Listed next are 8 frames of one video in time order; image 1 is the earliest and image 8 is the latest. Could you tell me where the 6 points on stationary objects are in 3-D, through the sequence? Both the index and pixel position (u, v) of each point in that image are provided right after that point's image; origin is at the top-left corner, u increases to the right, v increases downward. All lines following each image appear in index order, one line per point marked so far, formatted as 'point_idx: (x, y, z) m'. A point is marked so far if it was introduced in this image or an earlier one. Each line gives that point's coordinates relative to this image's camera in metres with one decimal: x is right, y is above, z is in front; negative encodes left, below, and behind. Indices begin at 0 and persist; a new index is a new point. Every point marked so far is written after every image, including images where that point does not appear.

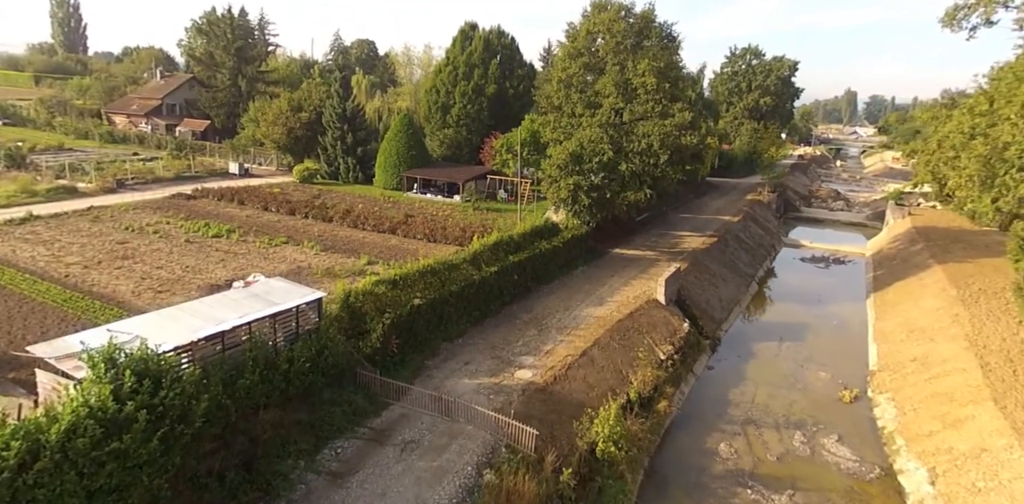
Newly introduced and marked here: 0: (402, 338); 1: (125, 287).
0: (-2.9, -2.2, +16.1) m
1: (-10.8, -1.1, +17.3) m
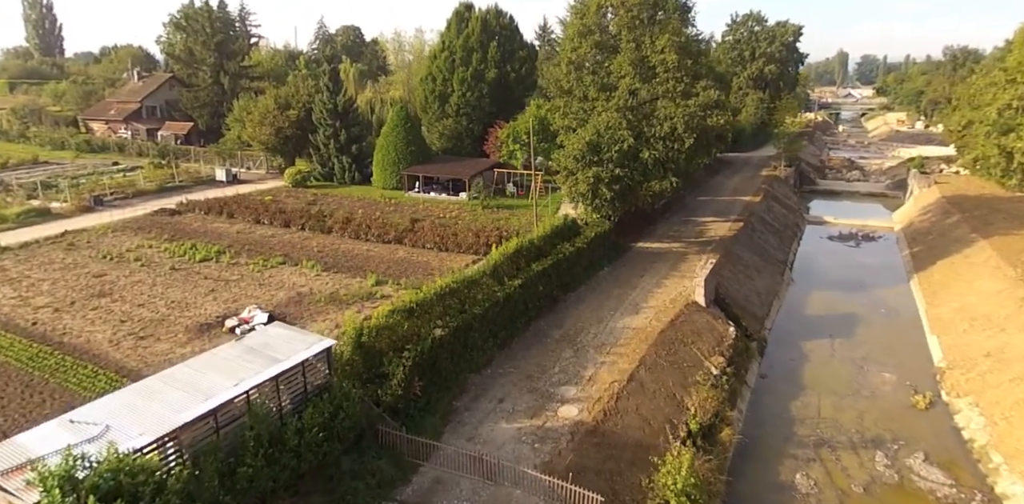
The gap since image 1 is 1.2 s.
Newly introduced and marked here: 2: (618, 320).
0: (-2.0, -2.8, +14.0) m
1: (-9.9, -2.1, +15.1) m
2: (+3.3, -2.1, +19.2) m
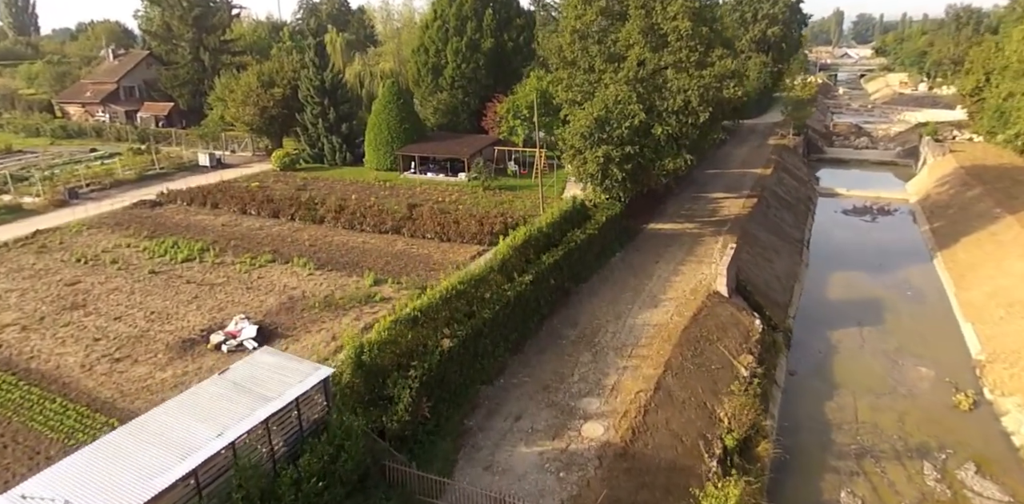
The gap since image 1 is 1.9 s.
0: (-1.6, -2.9, +12.6) m
1: (-9.6, -2.3, +13.6) m
2: (+3.6, -1.8, +17.8) m
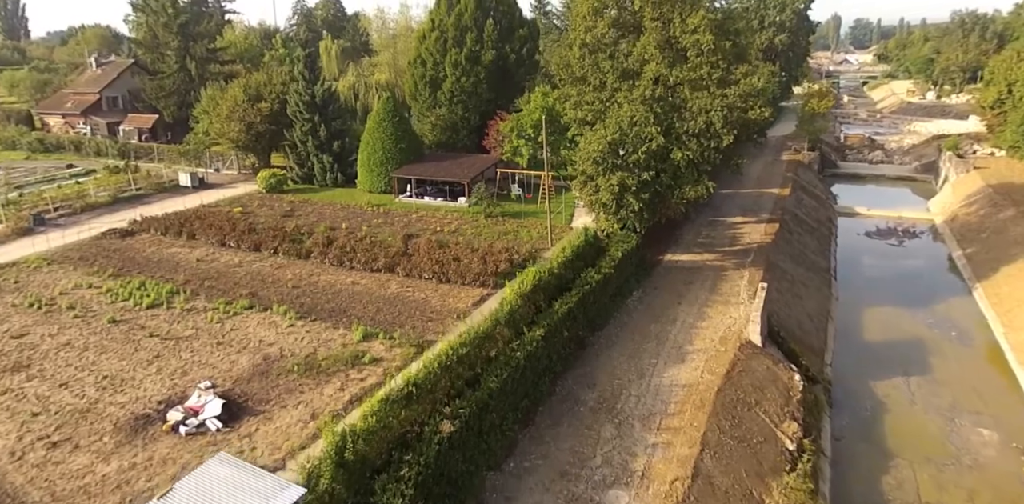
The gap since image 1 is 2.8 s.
0: (-1.4, -4.1, +10.5) m
1: (-9.4, -3.5, +11.4) m
2: (+3.8, -3.1, +15.7) m
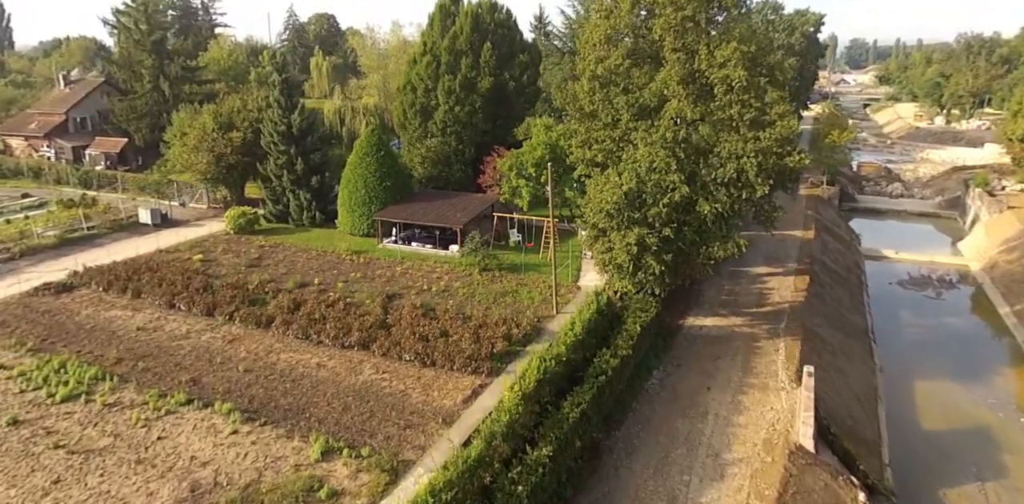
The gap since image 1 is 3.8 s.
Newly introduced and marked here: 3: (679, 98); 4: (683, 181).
0: (-1.3, -5.8, +7.3) m
1: (-9.4, -5.2, +8.2) m
2: (+3.7, -5.0, +12.6) m
3: (+5.1, +4.7, +19.0) m
4: (+5.0, +2.0, +18.3) m
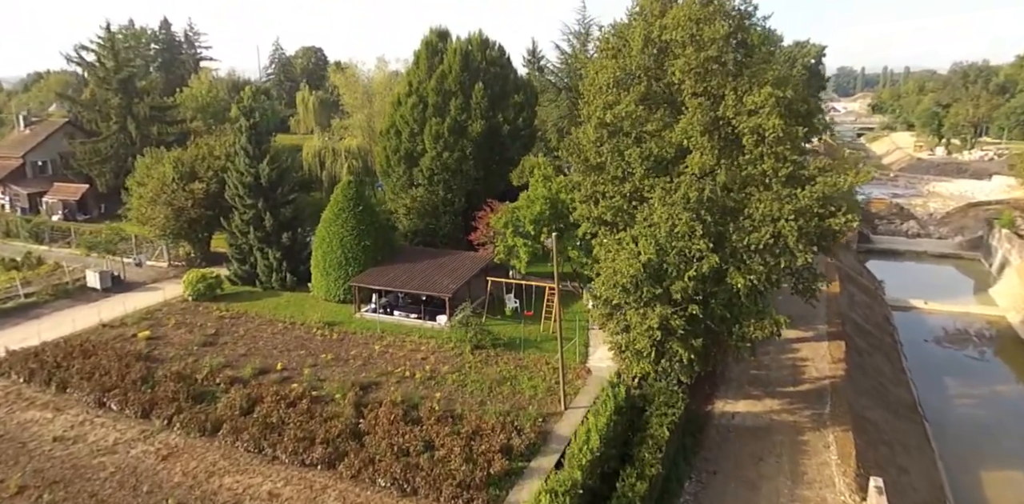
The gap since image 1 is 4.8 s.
0: (-1.2, -7.4, +4.0) m
1: (-9.2, -6.9, +4.9) m
2: (+3.8, -6.7, +9.4) m
3: (+5.0, +2.6, +16.3) m
4: (+4.9, 0.0, +15.5) m
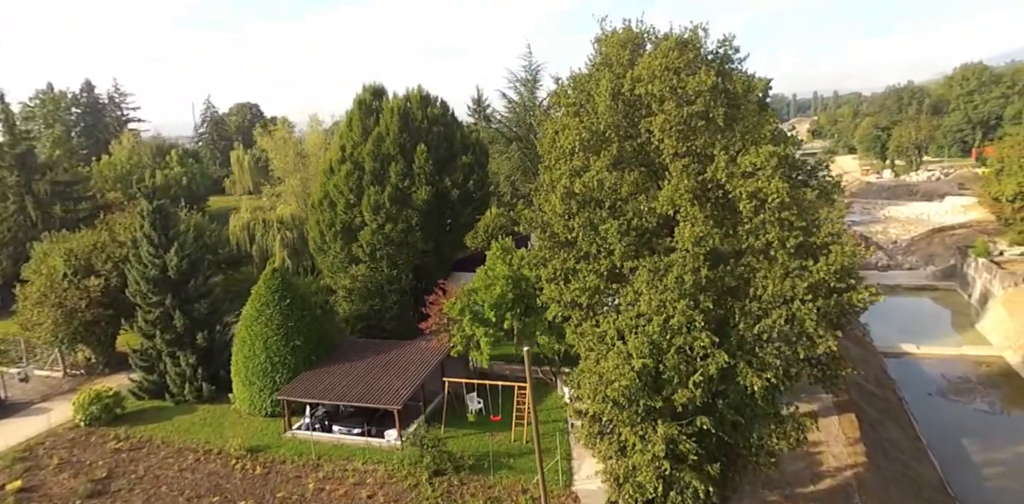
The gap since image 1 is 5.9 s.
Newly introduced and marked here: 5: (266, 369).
0: (-0.7, -9.0, +0.4) m
1: (-8.8, -9.1, +0.6) m
2: (+3.9, -8.3, +6.1) m
3: (+3.9, +0.6, +13.6) m
4: (+4.1, -1.9, +12.6) m
5: (-7.3, -3.5, +18.6) m
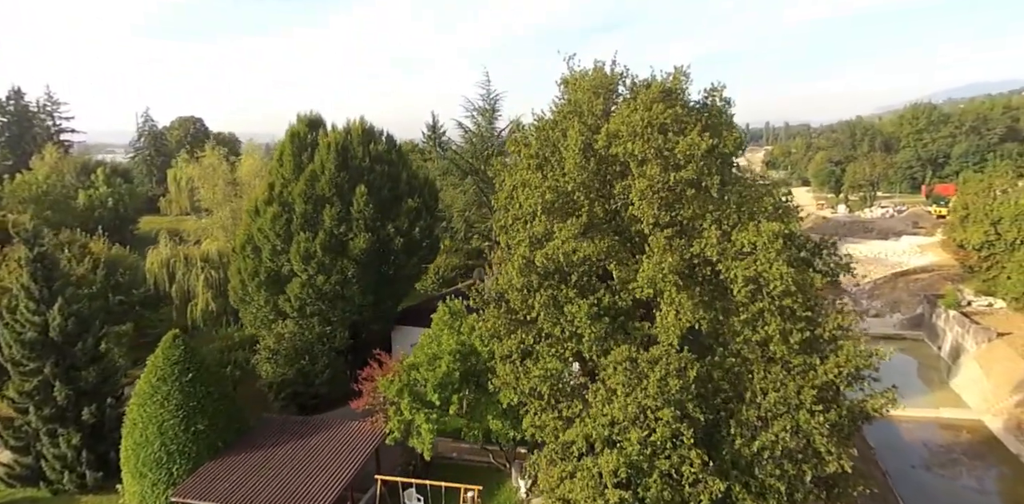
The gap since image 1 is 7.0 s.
0: (-0.9, -10.2, -2.5) m
1: (-8.9, -10.1, -2.8) m
2: (+3.3, -9.7, +3.5) m
3: (+3.0, -1.0, +11.2) m
4: (+3.2, -3.5, +10.2) m
5: (-8.7, -5.0, +15.4) m
